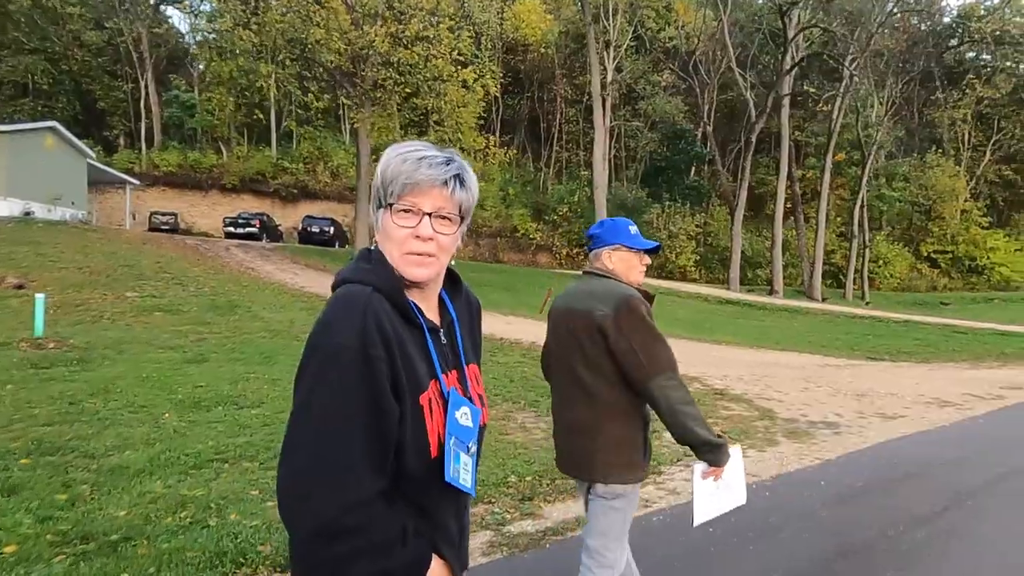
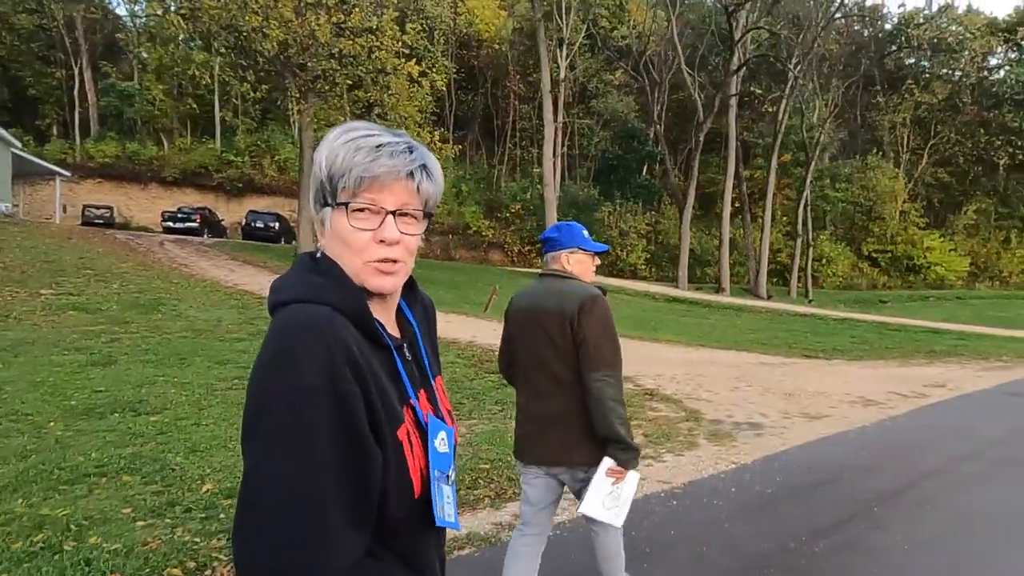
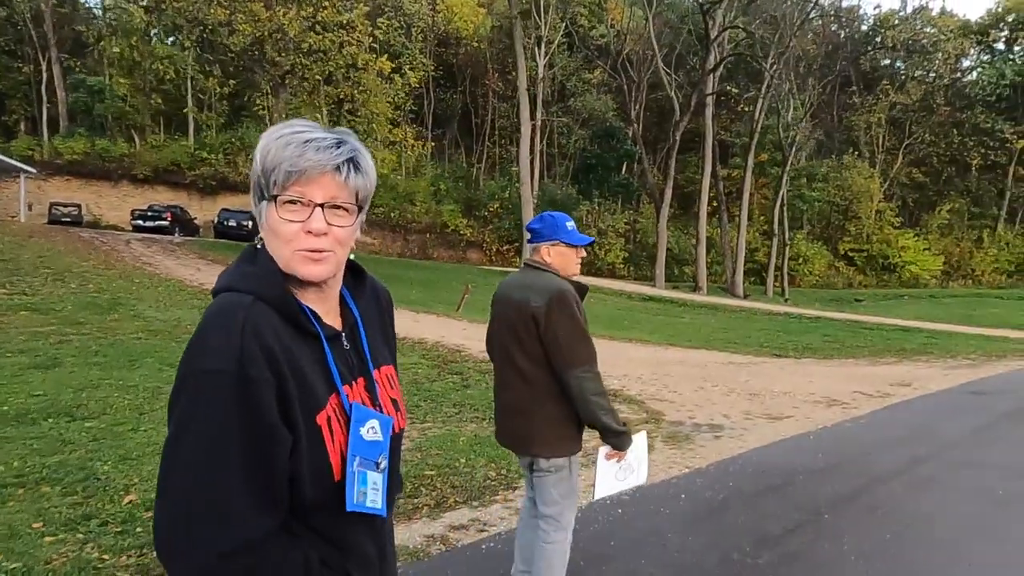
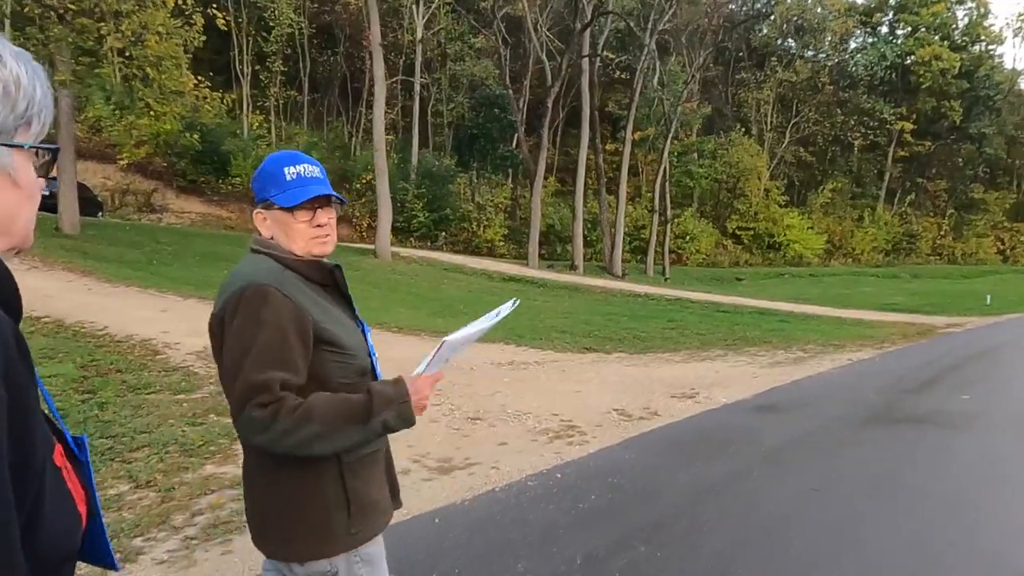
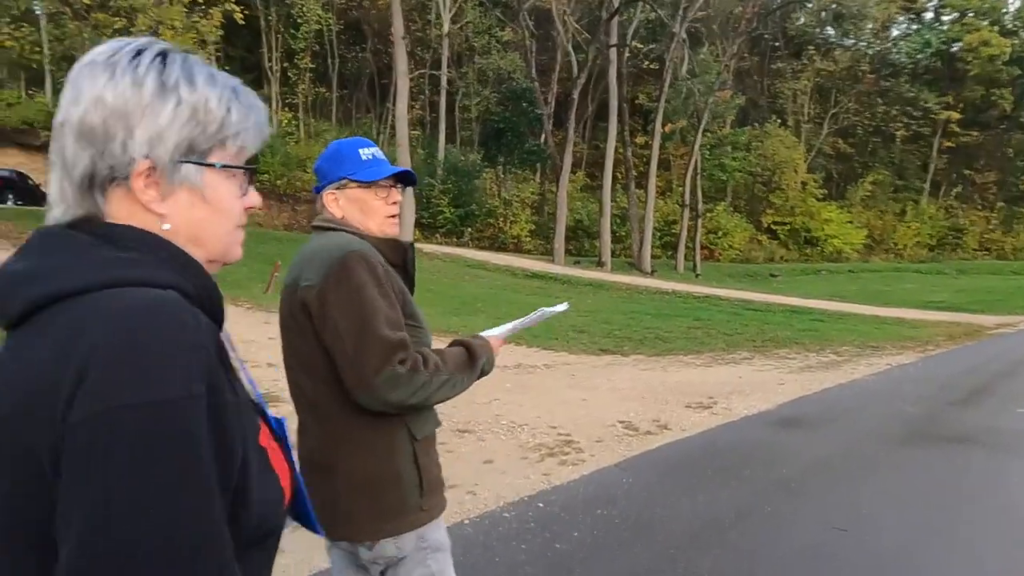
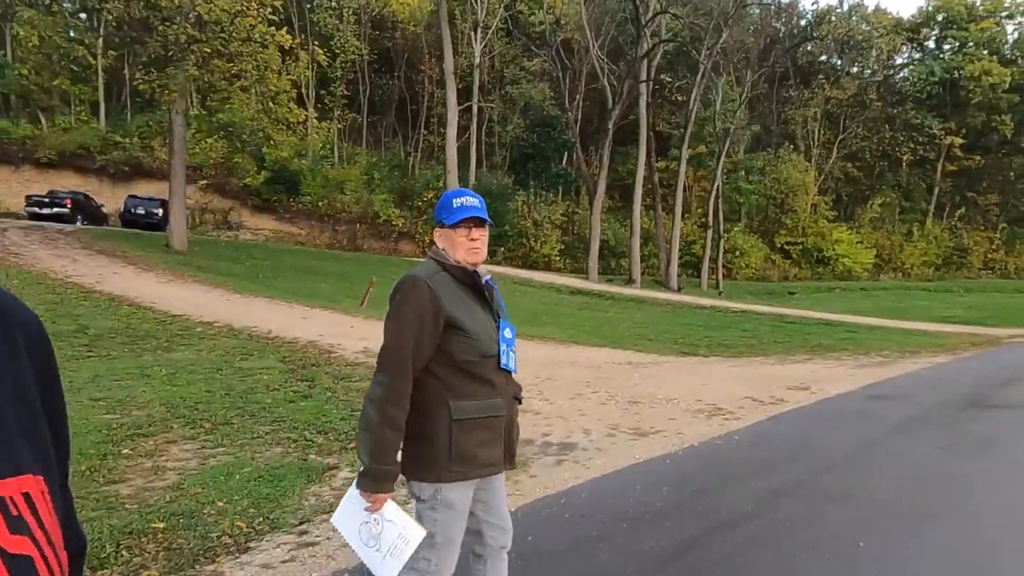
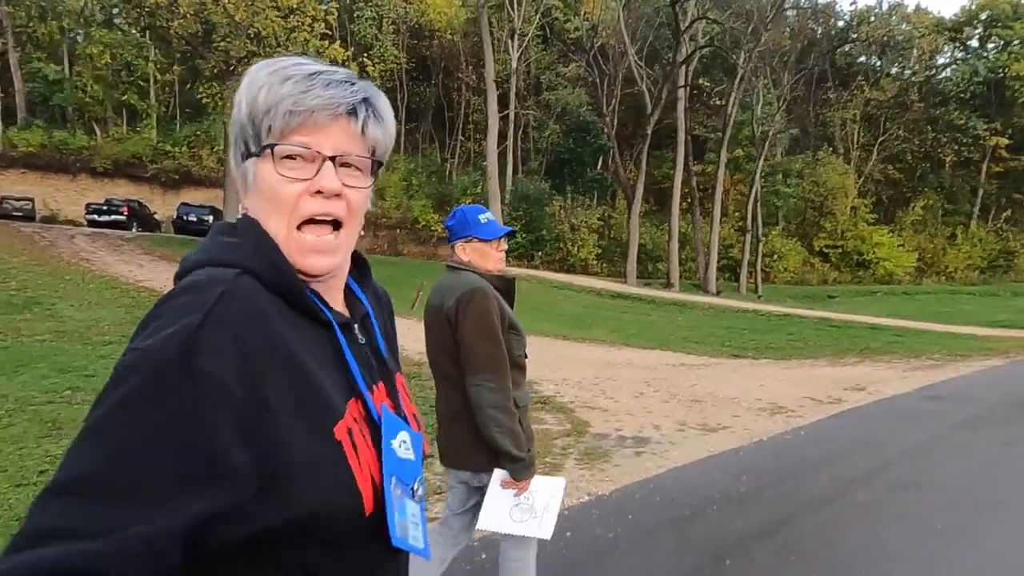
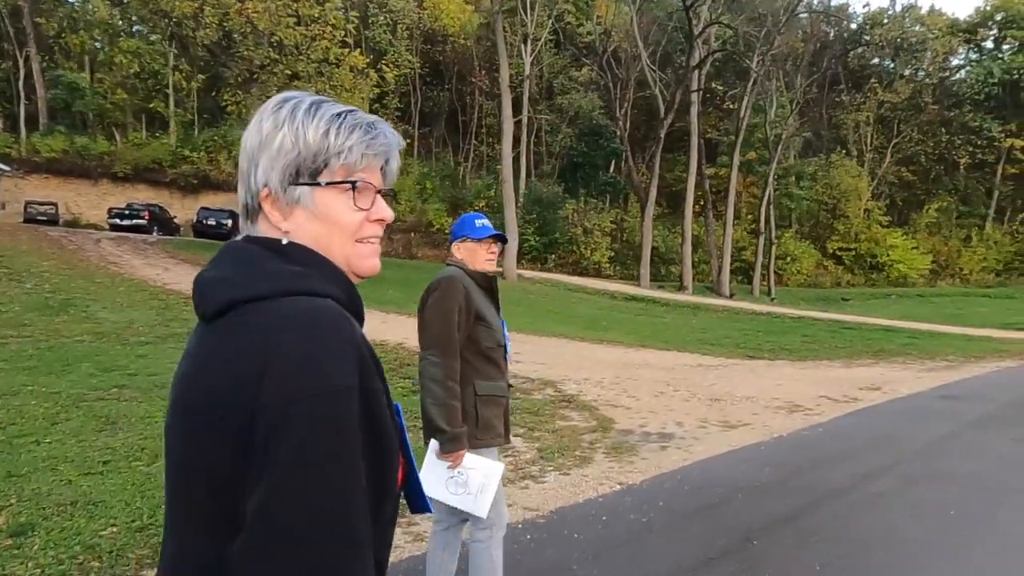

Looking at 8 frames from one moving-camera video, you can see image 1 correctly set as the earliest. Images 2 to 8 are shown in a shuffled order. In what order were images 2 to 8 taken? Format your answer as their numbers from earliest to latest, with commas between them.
2, 3, 8, 7, 6, 4, 5
